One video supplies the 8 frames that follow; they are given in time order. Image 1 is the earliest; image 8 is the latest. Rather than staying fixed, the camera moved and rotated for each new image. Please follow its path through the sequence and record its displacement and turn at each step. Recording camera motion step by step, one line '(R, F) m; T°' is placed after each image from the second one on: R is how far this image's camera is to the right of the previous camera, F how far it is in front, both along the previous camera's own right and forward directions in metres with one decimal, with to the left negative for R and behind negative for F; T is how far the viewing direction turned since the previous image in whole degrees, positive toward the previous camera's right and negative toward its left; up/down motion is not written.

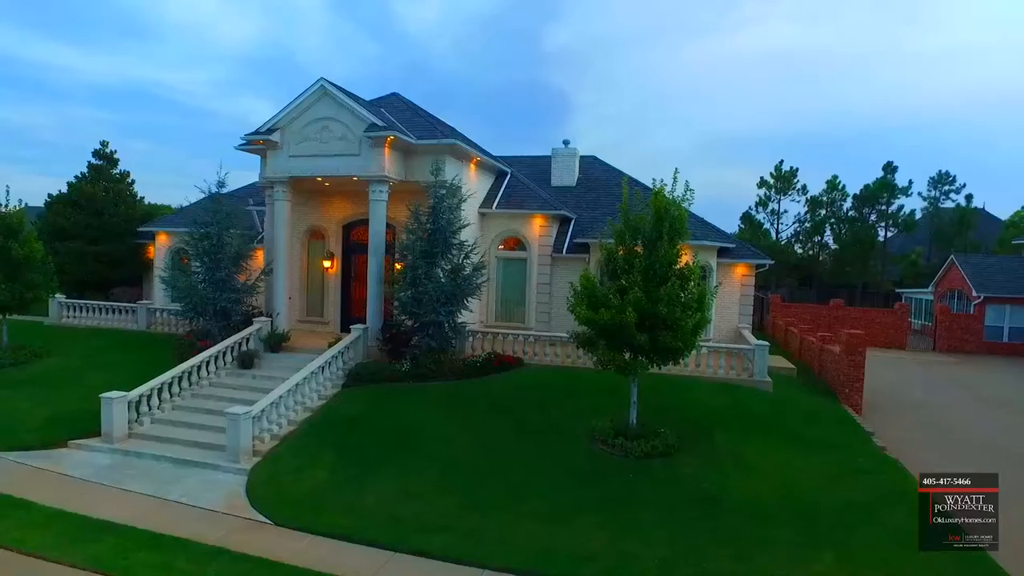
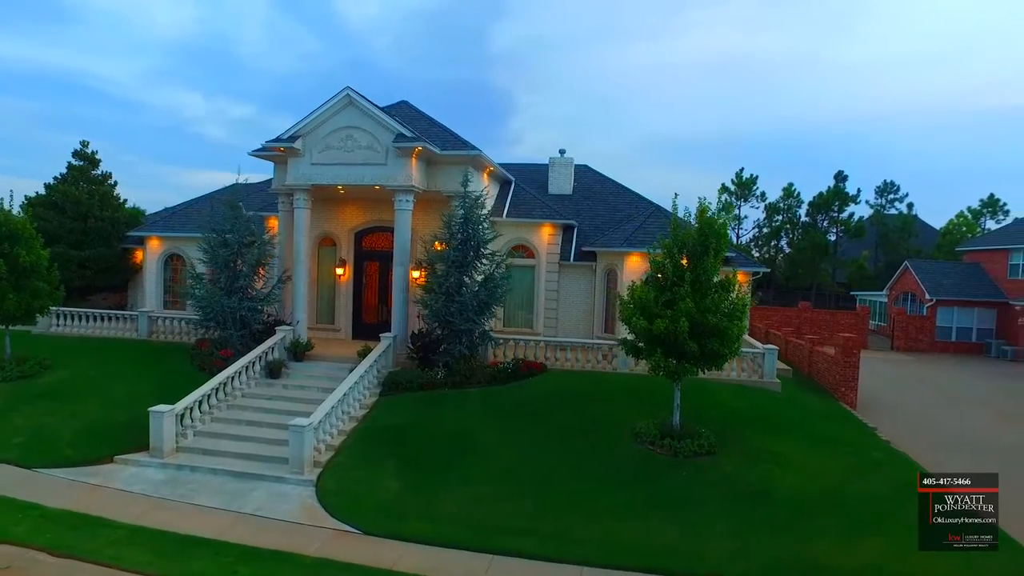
(-2.1, -0.4) m; +5°
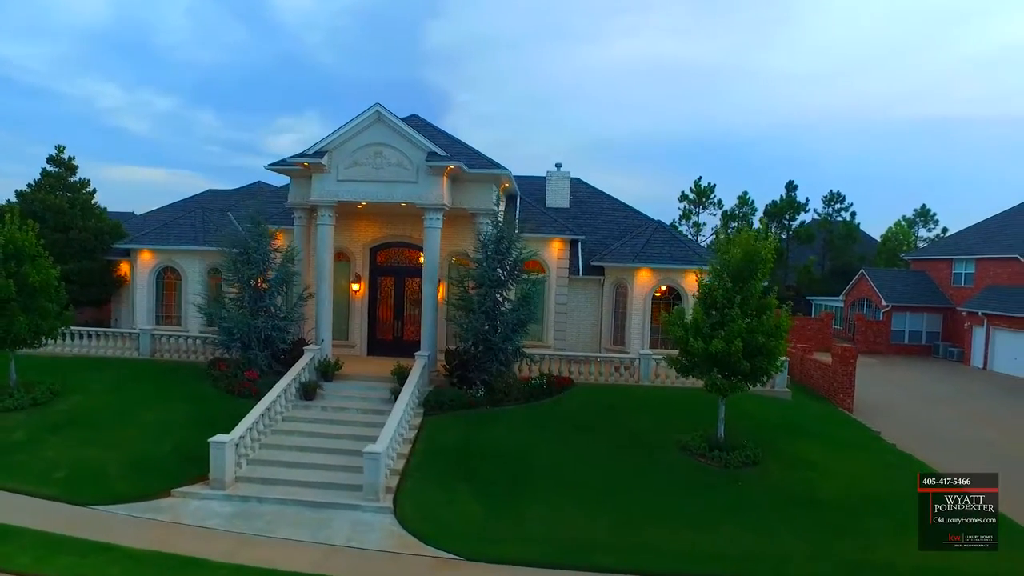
(-2.5, -0.2) m; +6°
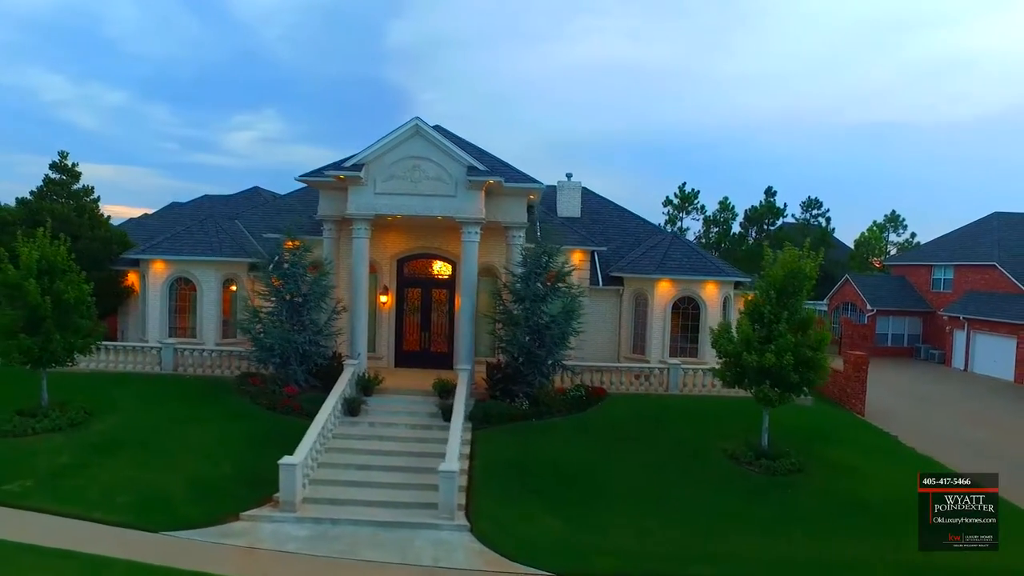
(-2.0, -0.1) m; +4°
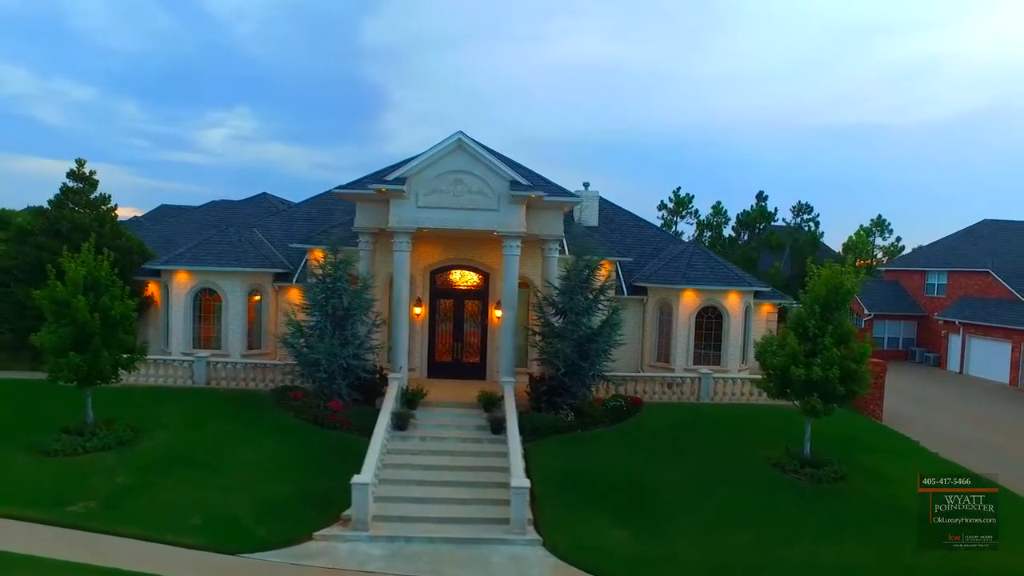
(-1.8, -0.1) m; +2°
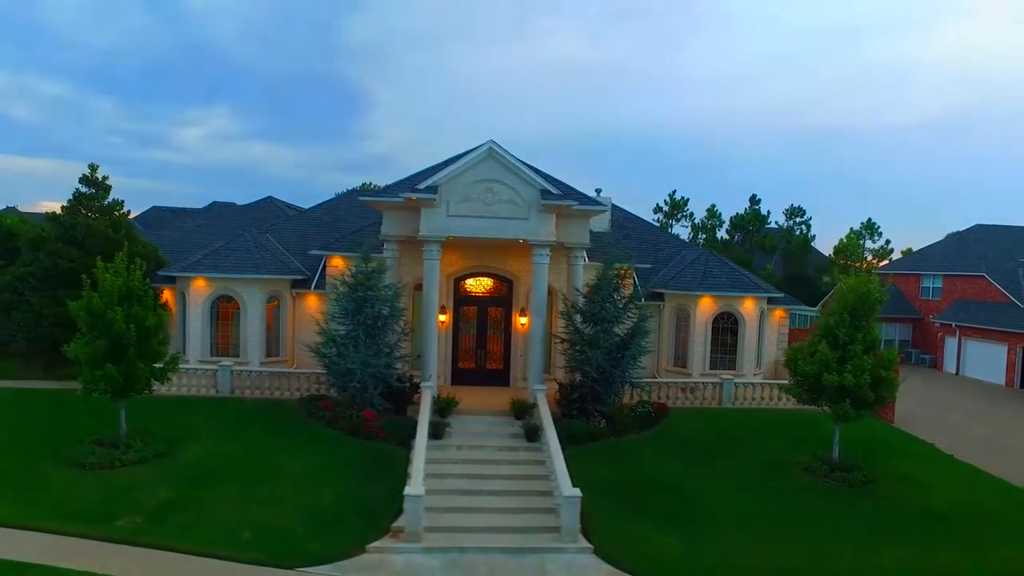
(-1.3, -0.1) m; +2°
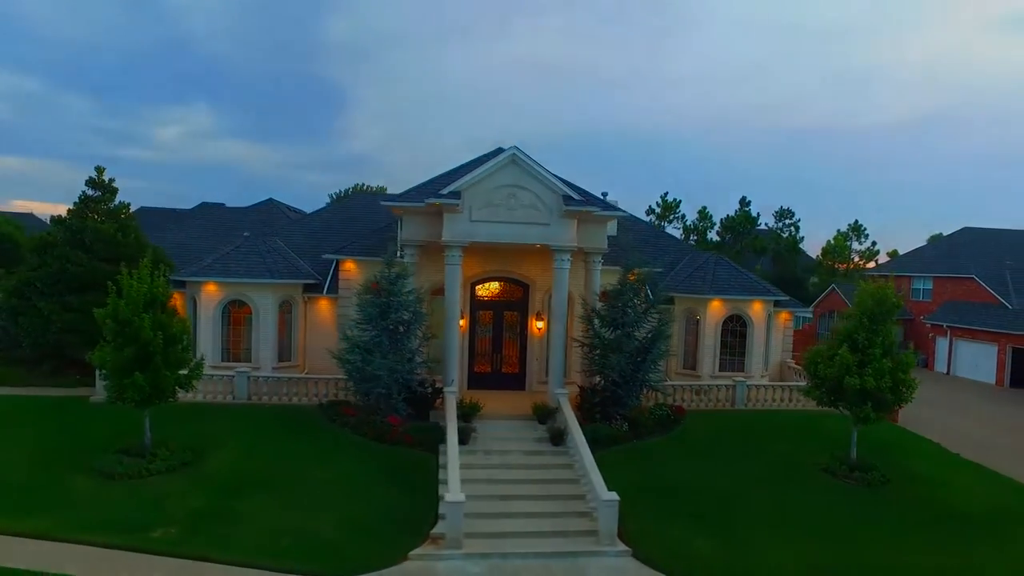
(-1.1, -0.1) m; +2°
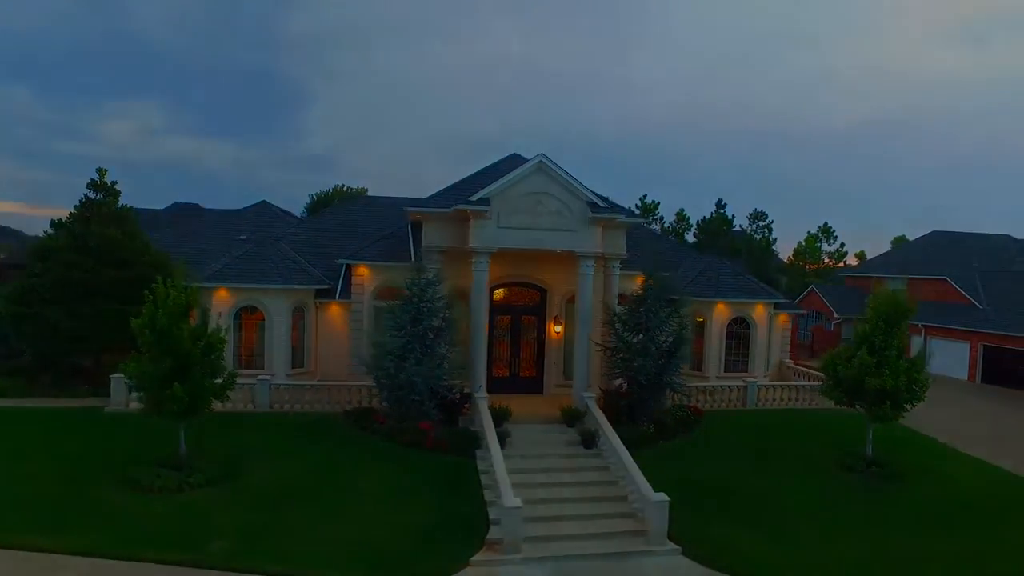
(-1.8, -0.1) m; +4°
